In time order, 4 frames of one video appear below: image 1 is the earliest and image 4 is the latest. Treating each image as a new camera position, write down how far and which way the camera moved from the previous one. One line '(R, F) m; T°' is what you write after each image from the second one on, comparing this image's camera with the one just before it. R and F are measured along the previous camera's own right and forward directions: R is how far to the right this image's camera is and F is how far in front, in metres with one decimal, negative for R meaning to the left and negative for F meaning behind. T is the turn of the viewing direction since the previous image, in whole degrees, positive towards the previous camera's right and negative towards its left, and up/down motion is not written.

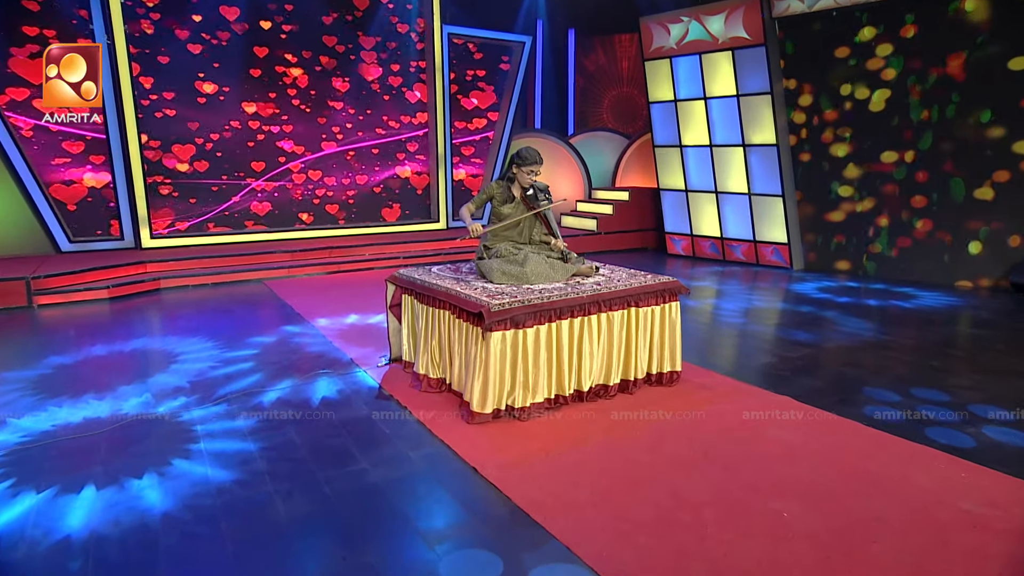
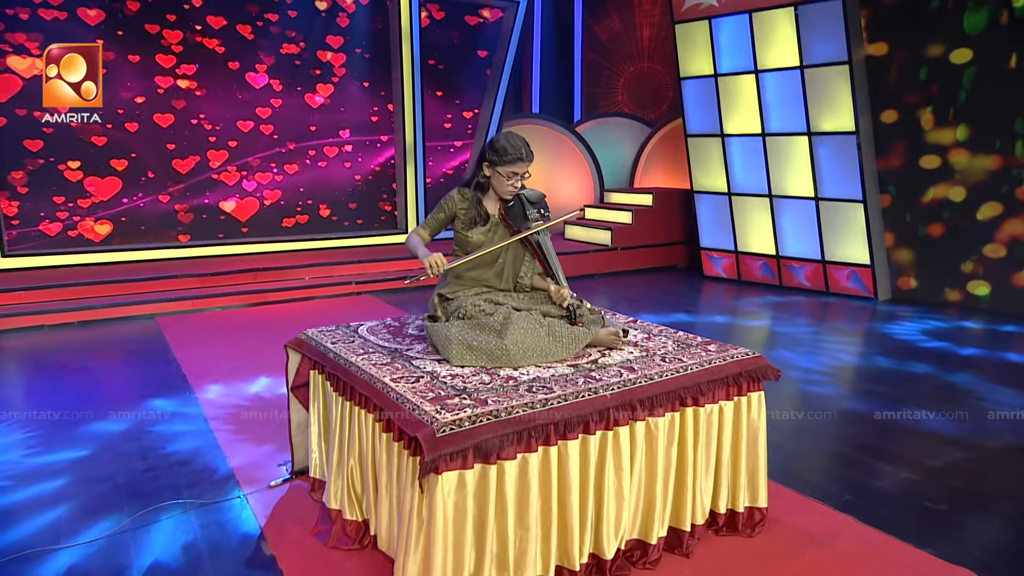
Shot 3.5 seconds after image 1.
(+0.1, +1.9) m; 0°
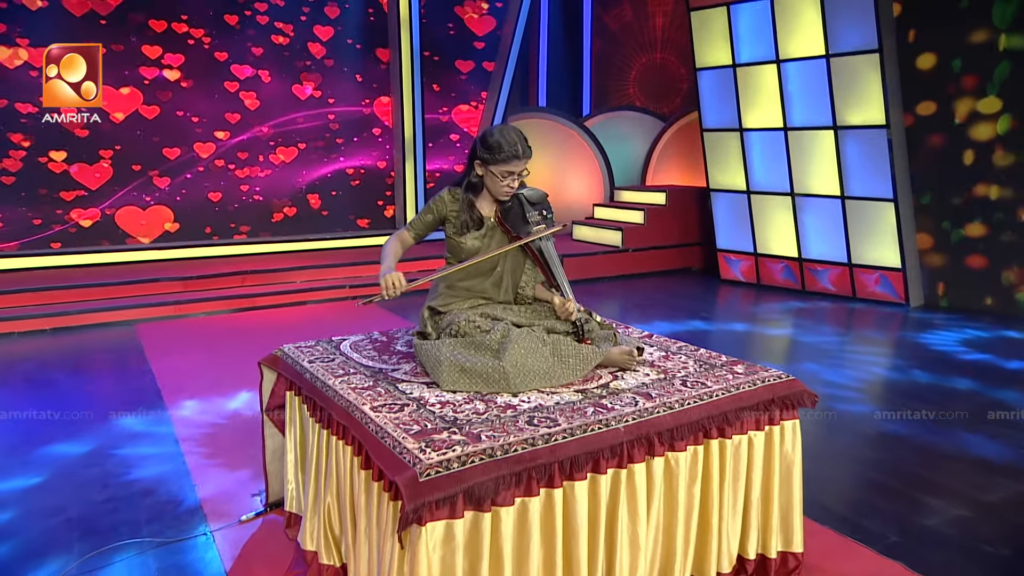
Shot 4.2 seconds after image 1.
(0.0, +0.4) m; -1°
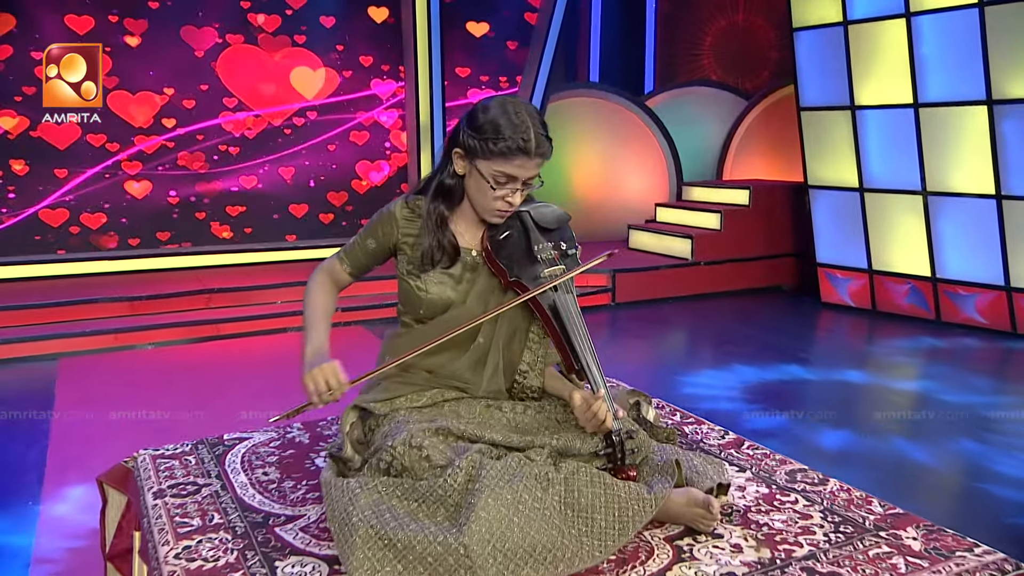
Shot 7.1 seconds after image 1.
(+0.2, +1.2) m; -5°
